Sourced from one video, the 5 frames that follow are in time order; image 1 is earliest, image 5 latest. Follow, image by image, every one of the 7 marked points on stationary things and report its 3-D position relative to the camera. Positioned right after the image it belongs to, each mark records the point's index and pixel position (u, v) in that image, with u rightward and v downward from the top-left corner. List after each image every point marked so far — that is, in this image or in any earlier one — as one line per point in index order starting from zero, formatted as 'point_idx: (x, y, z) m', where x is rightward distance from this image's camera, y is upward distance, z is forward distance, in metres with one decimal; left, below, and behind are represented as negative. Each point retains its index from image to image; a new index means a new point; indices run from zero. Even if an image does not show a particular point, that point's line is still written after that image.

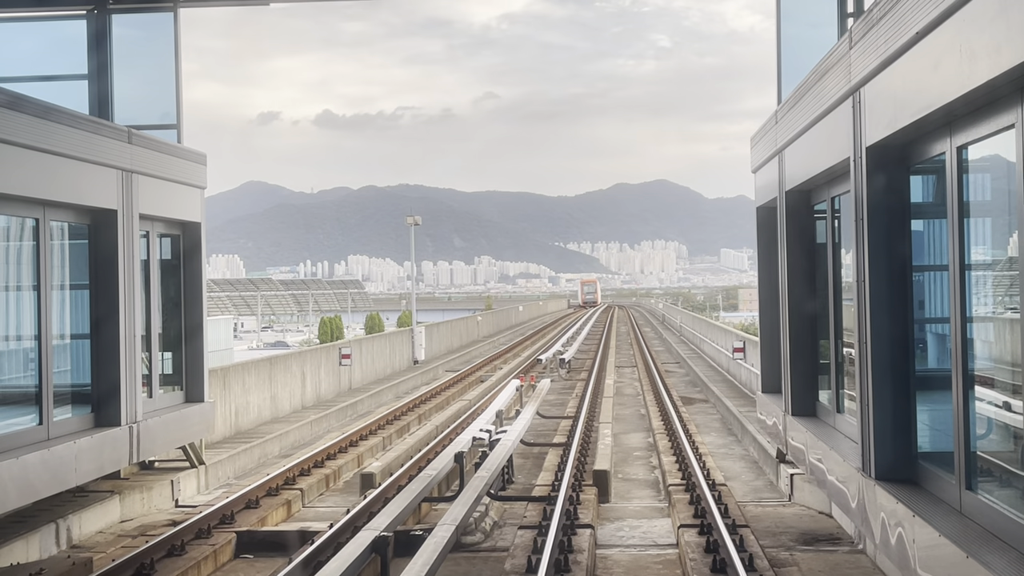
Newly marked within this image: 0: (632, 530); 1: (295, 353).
0: (+0.8, -1.7, +8.2) m
1: (-2.7, -0.8, +14.8) m
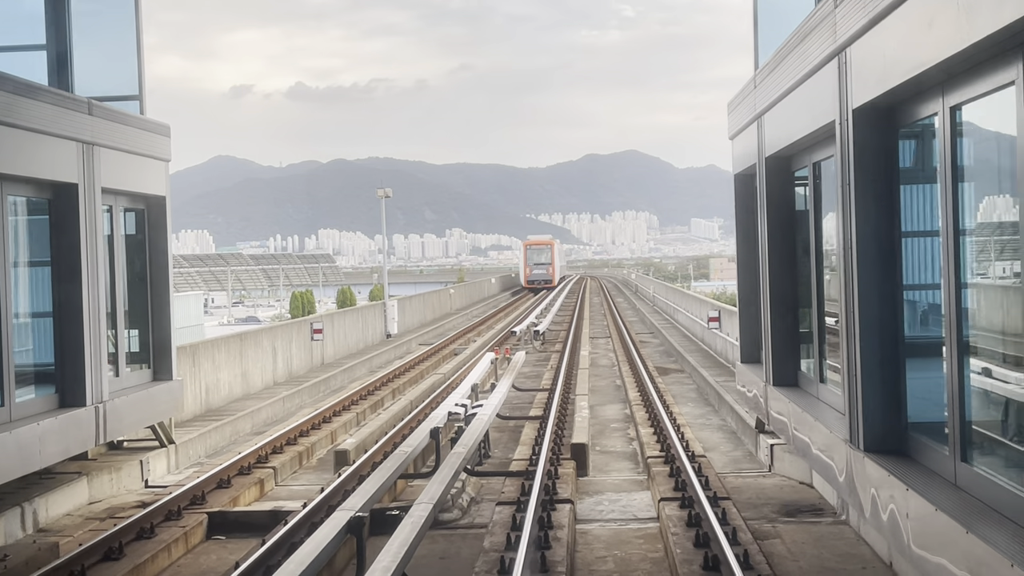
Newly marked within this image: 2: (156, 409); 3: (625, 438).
0: (+0.7, -1.5, +8.1) m
1: (-3.0, -0.5, +14.6) m
2: (-2.6, -0.9, +8.8) m
3: (+1.0, -1.4, +11.0) m
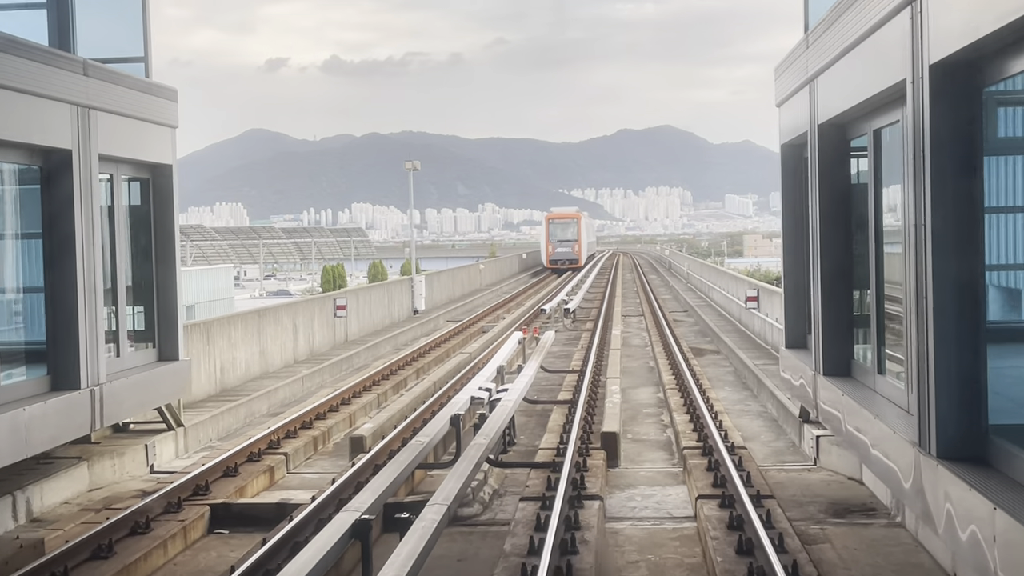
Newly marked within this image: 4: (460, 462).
0: (+0.8, -1.3, +7.5) m
1: (-2.7, -0.2, +14.1) m
2: (-2.5, -0.7, +8.3) m
3: (+1.3, -1.2, +10.4) m
4: (-0.3, -1.0, +6.8) m
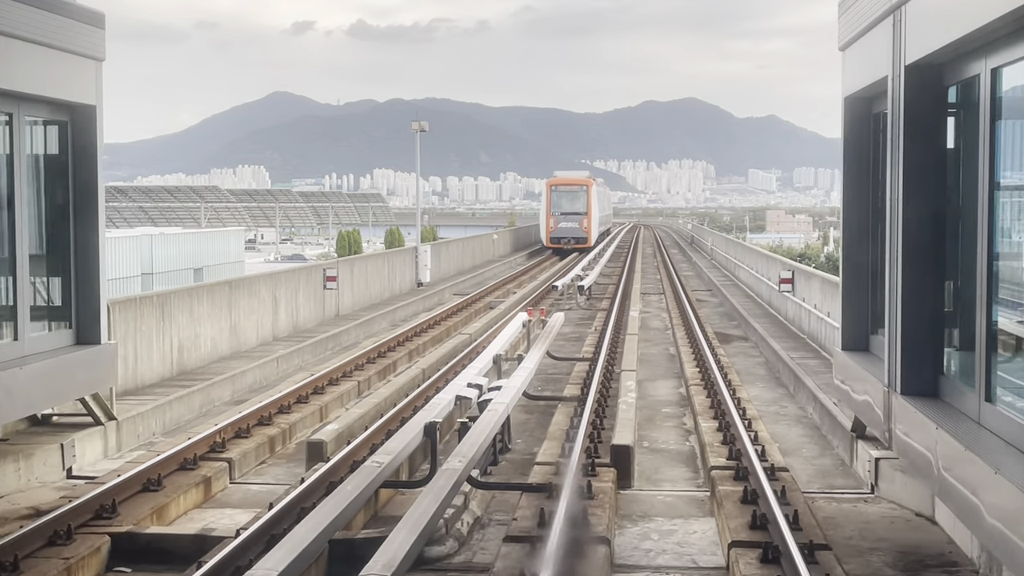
0: (+0.8, -1.3, +6.0) m
1: (-2.6, +0.1, +12.6) m
2: (-2.5, -0.5, +6.8) m
3: (+1.2, -1.1, +8.9) m
4: (-0.4, -0.9, +5.2) m
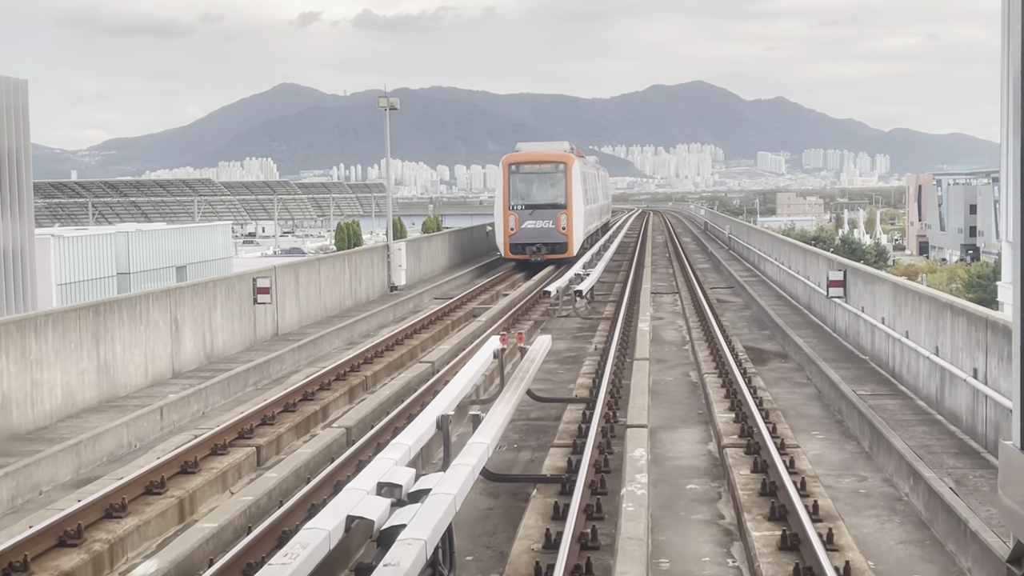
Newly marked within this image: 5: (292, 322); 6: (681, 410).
0: (+0.5, -1.4, +3.0) m
1: (-2.9, 0.0, +9.6) m
2: (-2.8, -0.8, +3.8) m
3: (+1.0, -1.2, +5.9) m
4: (-0.7, -1.1, +2.2) m
5: (-2.4, -0.4, +13.2) m
6: (+1.3, -0.9, +9.2) m
